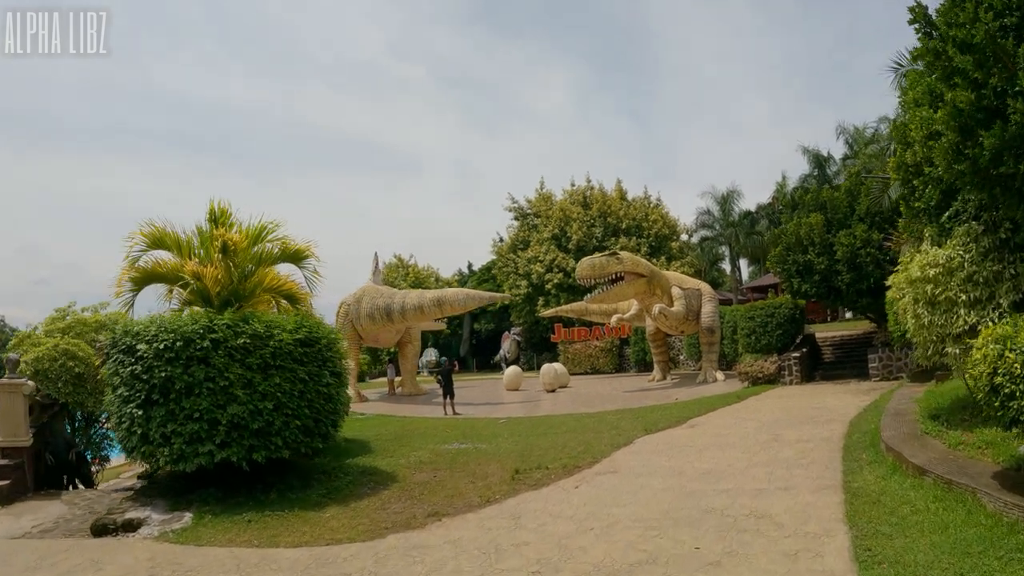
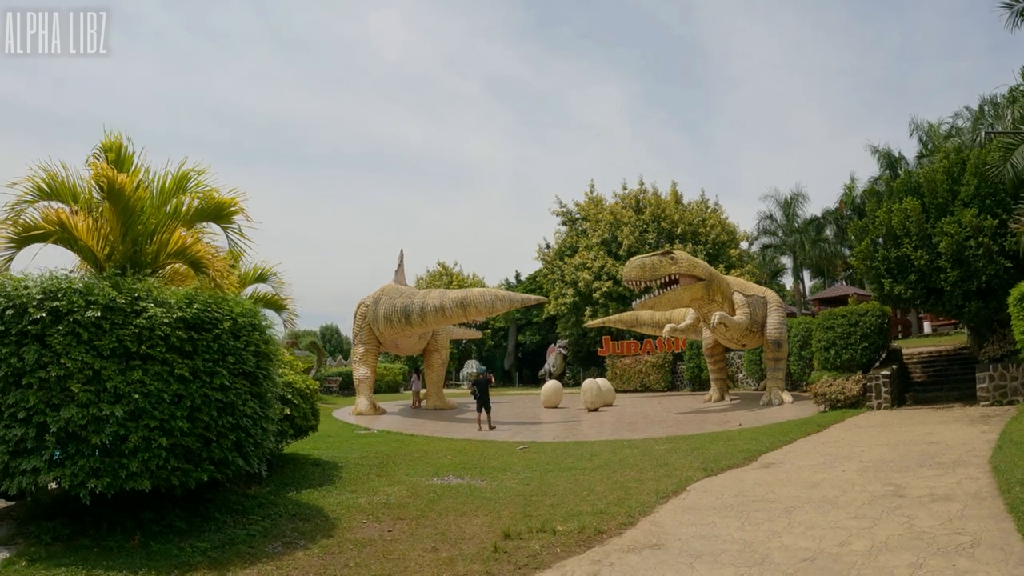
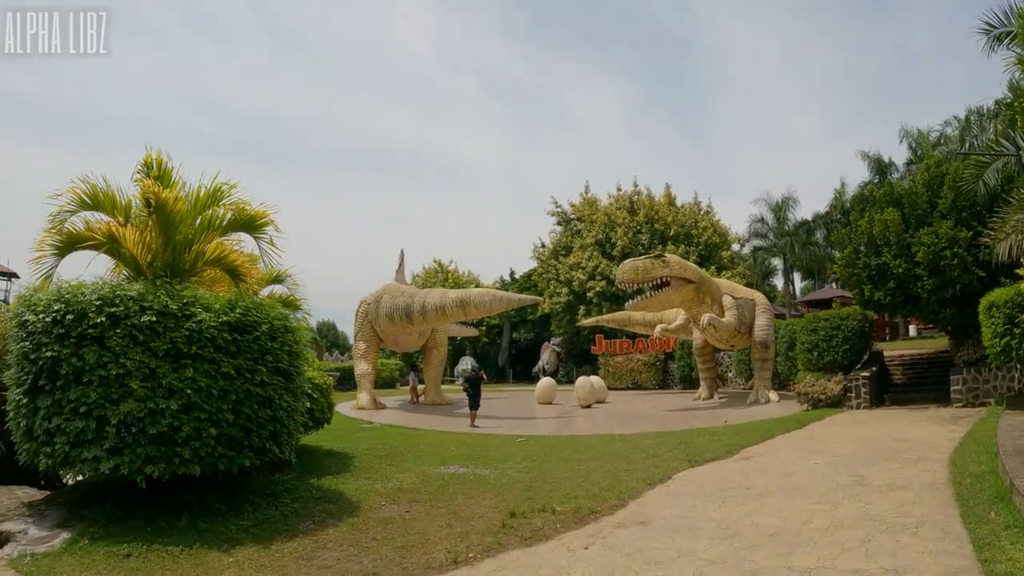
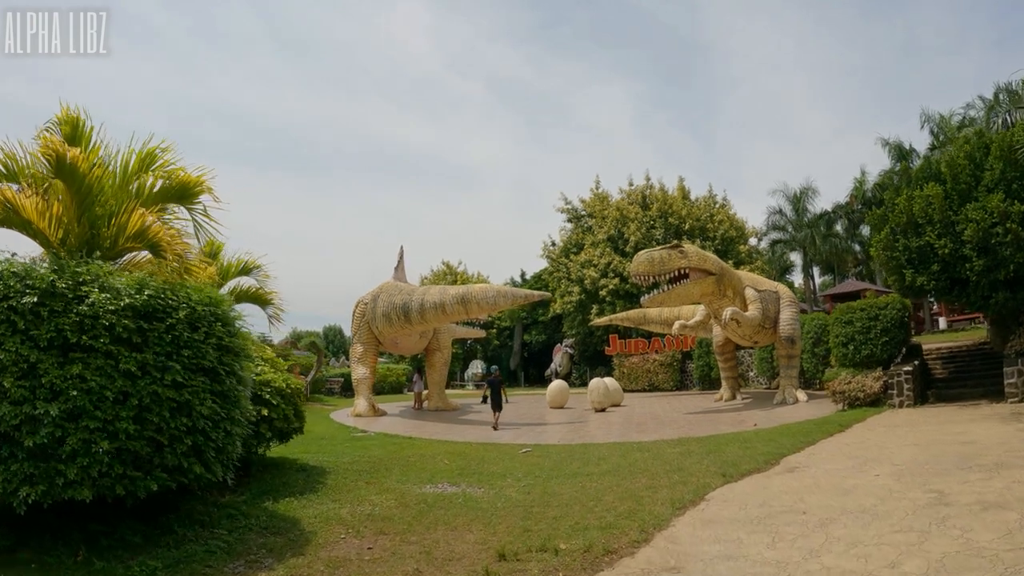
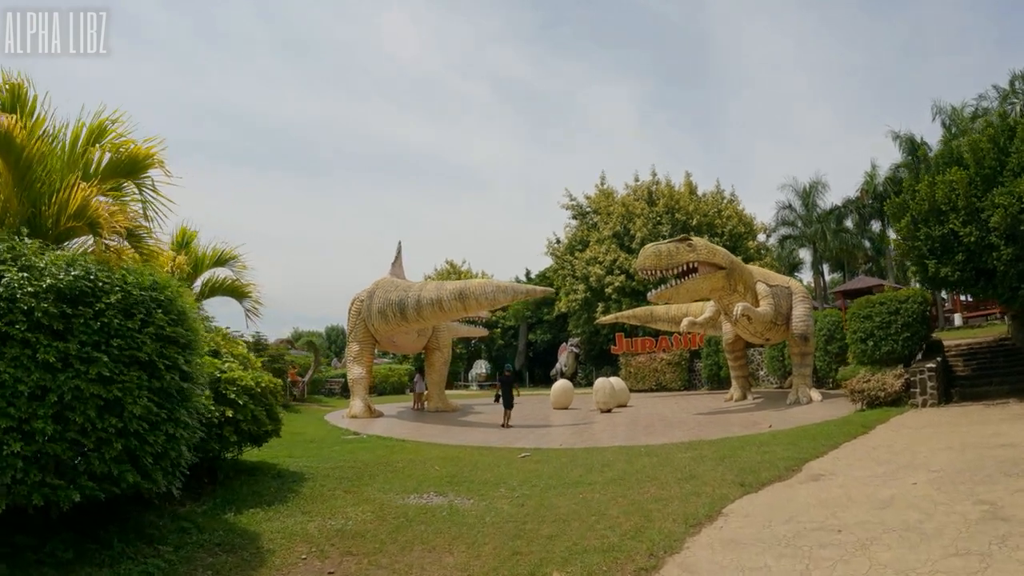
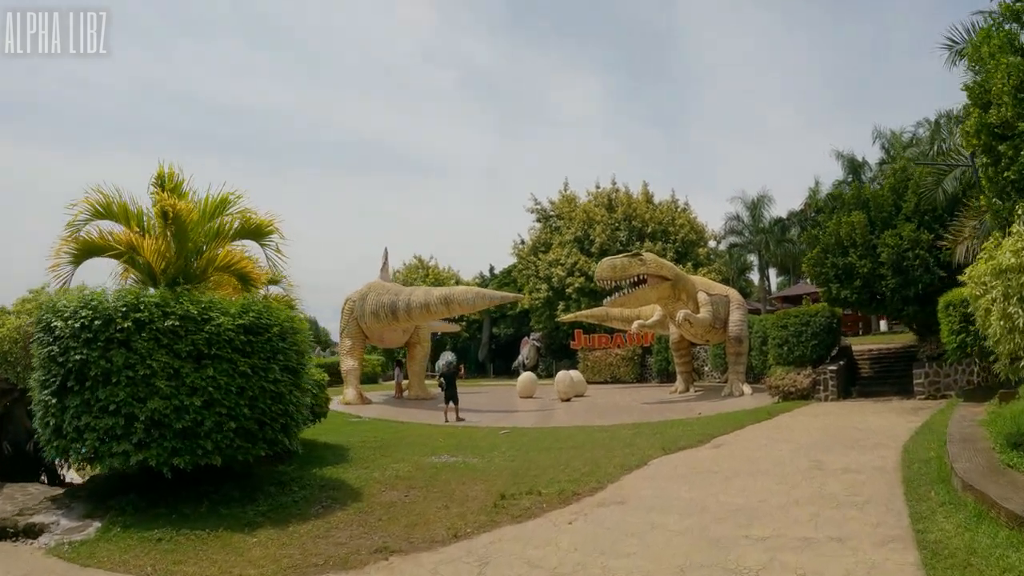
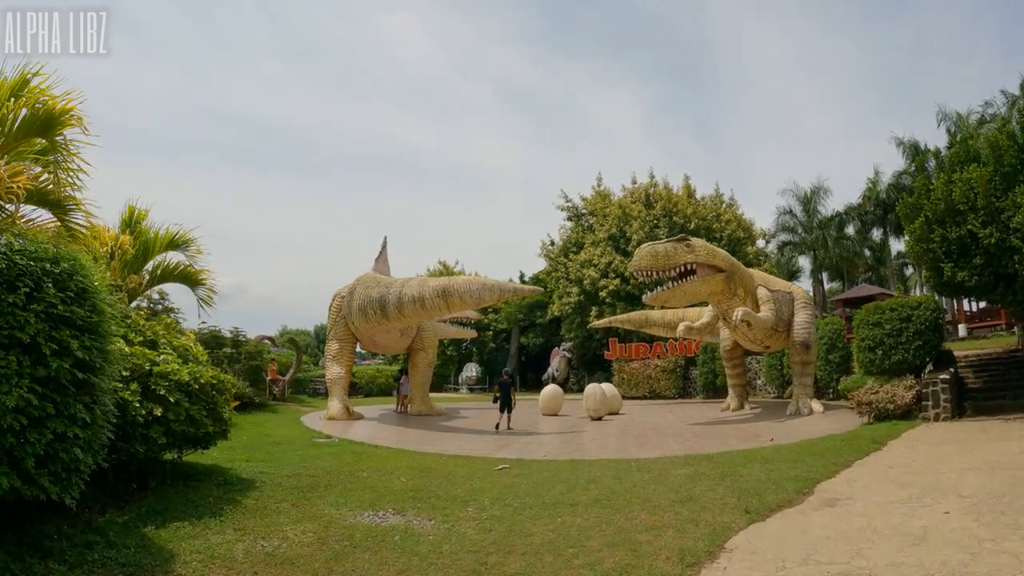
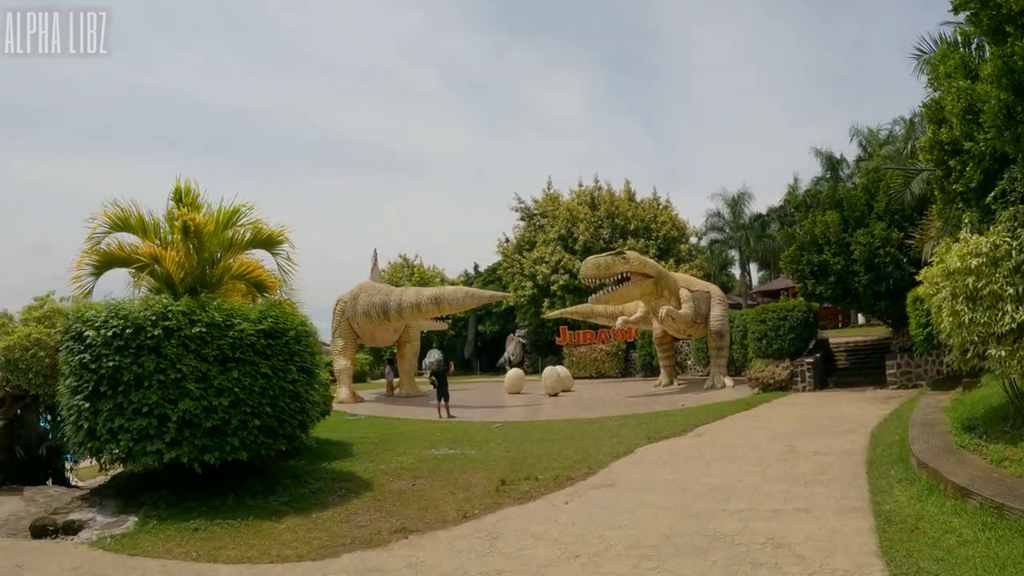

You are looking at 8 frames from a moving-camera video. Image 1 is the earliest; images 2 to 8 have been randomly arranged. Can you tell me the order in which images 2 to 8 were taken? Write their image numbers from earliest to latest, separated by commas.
8, 6, 3, 2, 4, 5, 7
